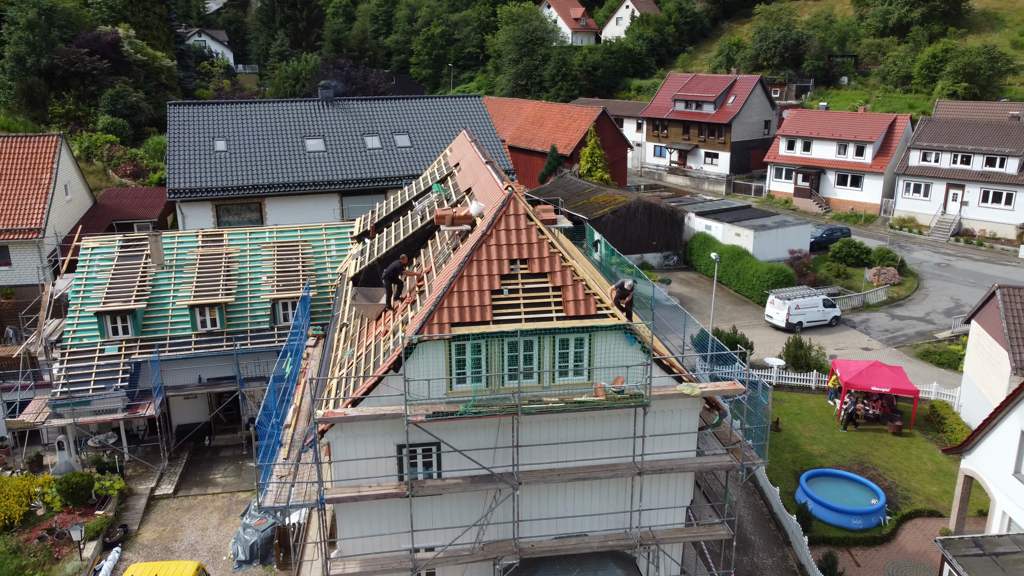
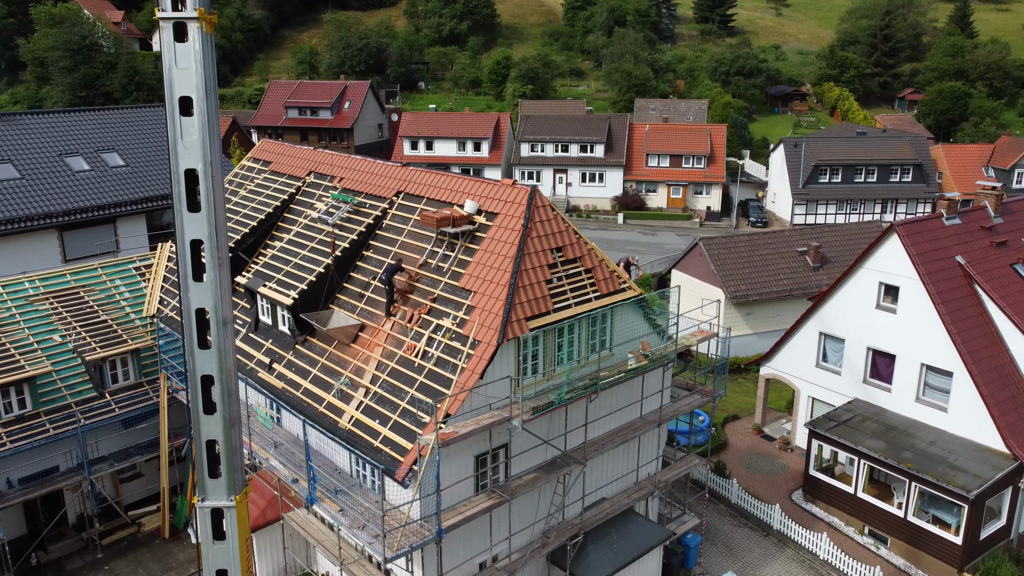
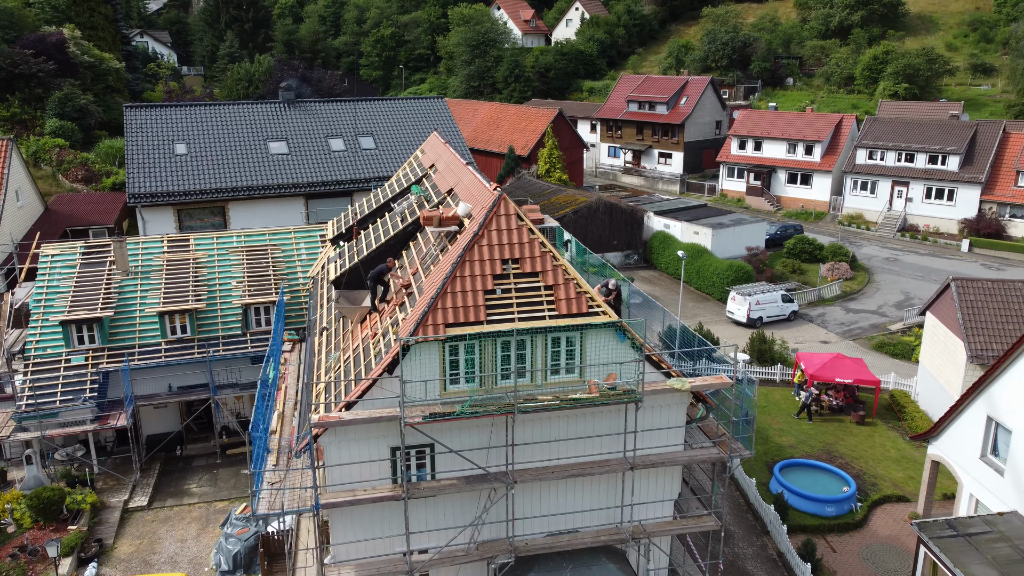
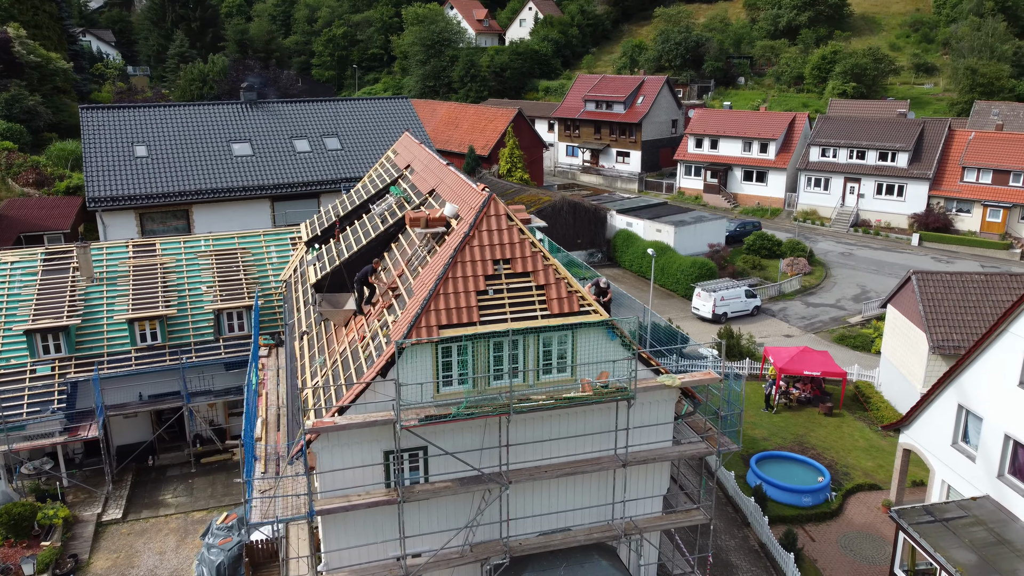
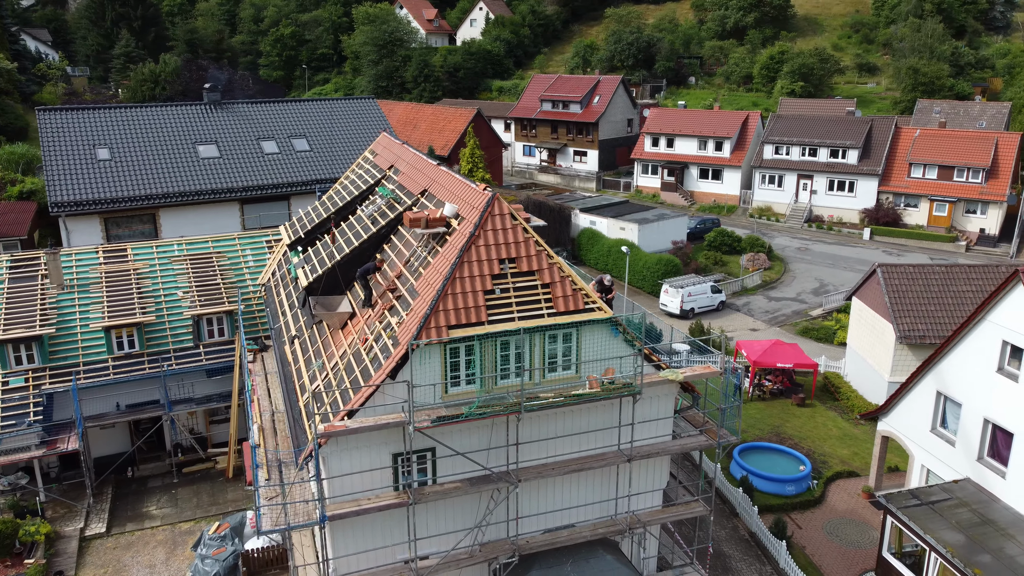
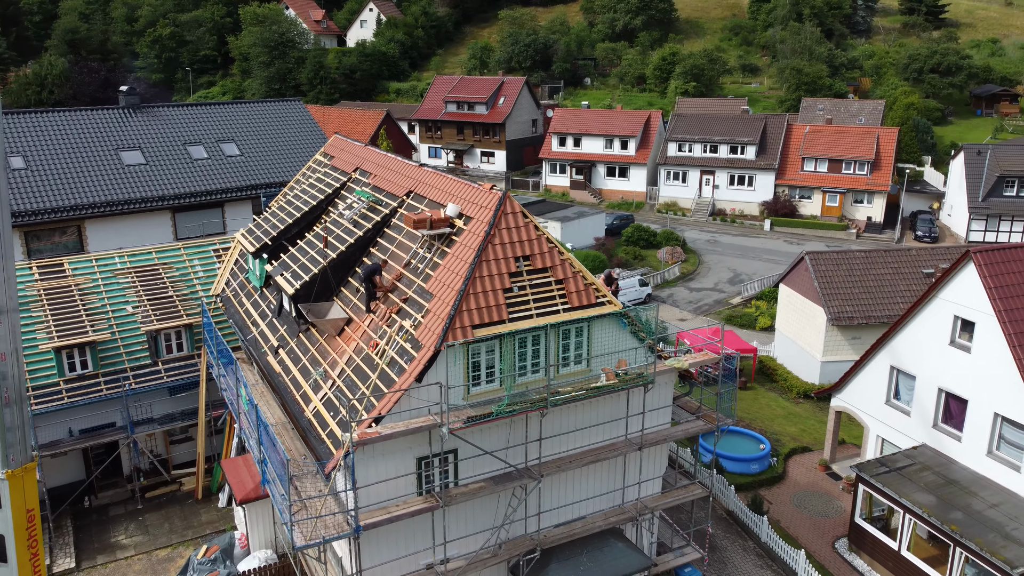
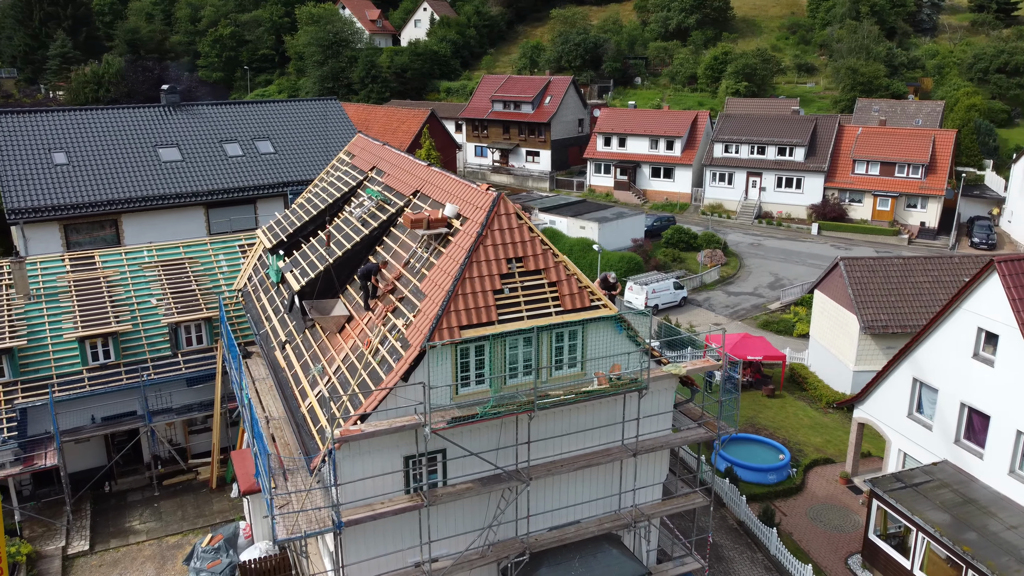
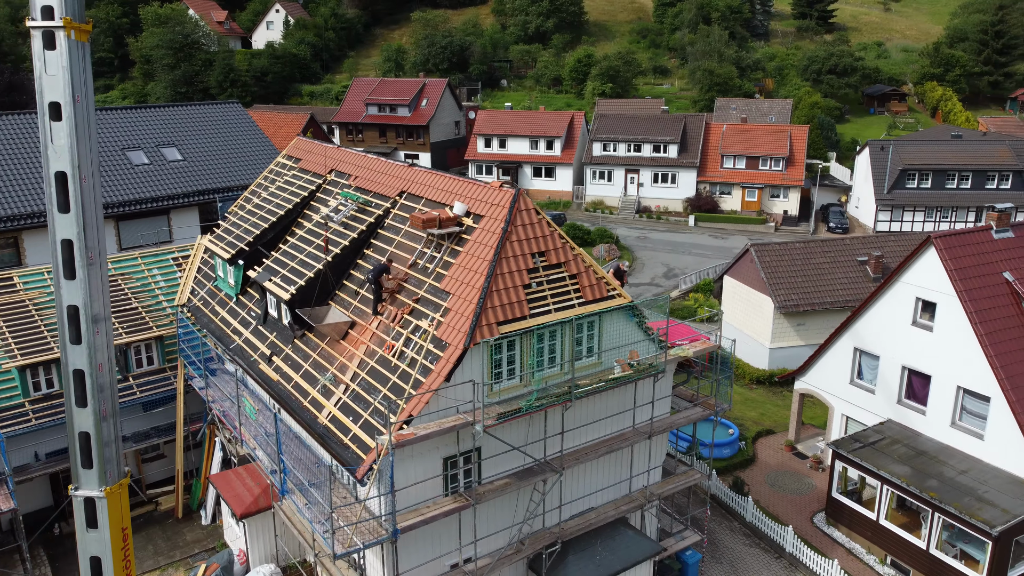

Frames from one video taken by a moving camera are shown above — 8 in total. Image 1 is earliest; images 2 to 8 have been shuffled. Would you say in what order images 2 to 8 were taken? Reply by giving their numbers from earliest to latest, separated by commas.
3, 4, 5, 7, 6, 8, 2
